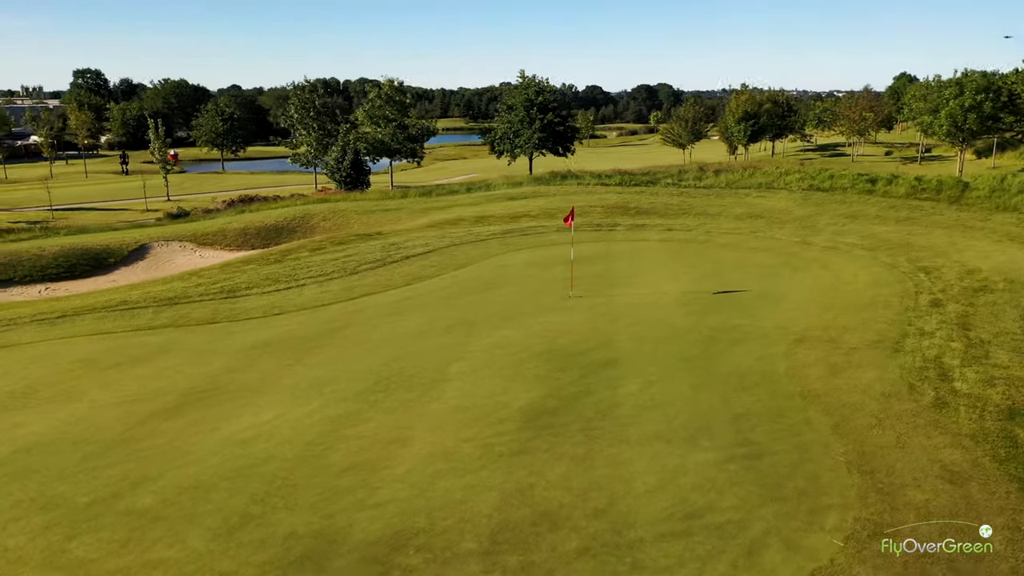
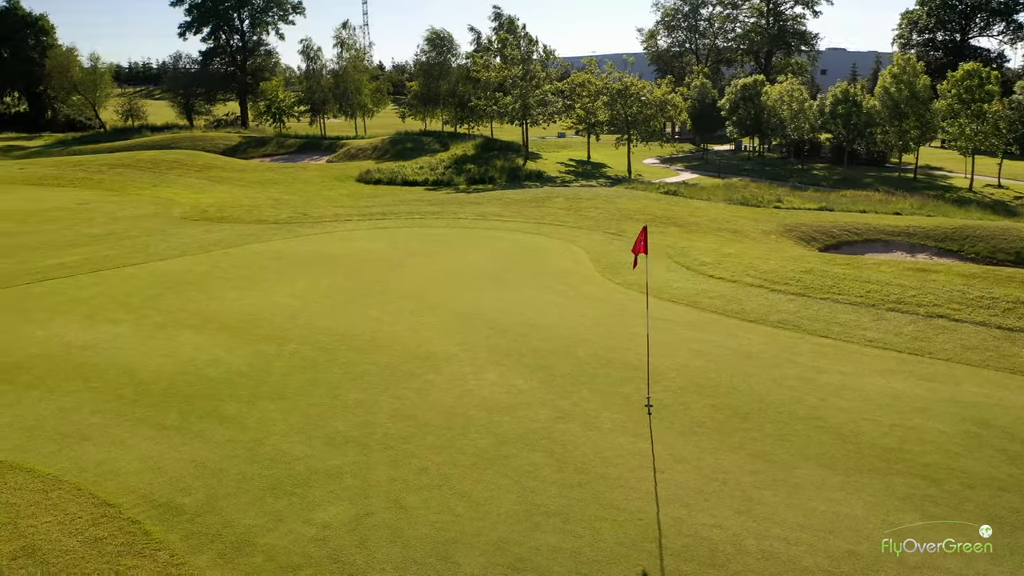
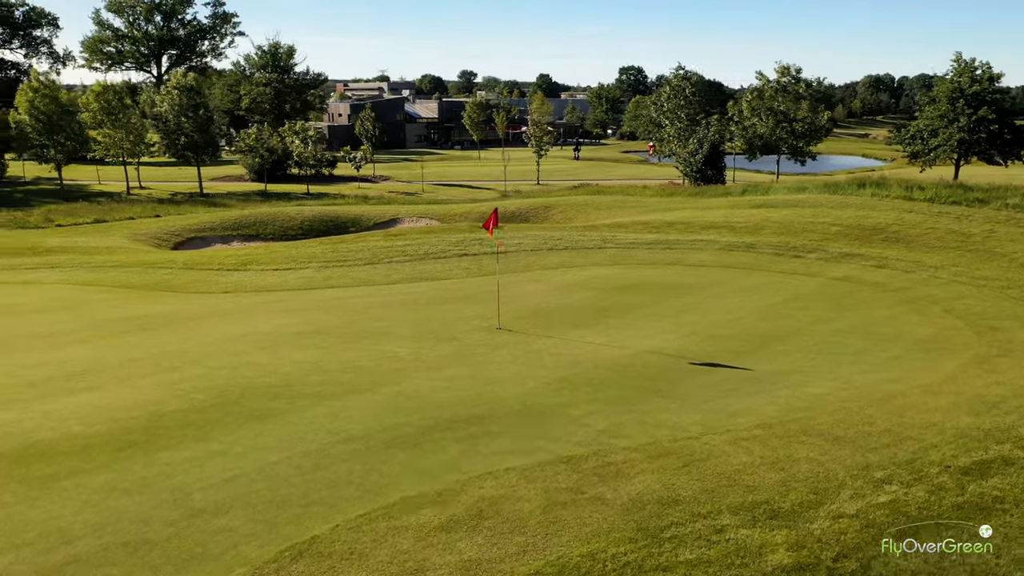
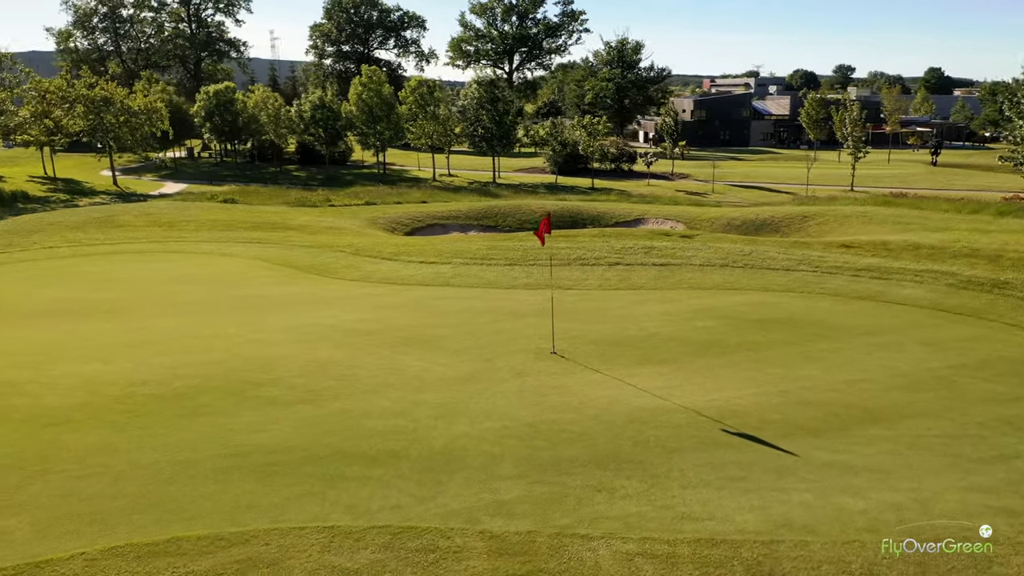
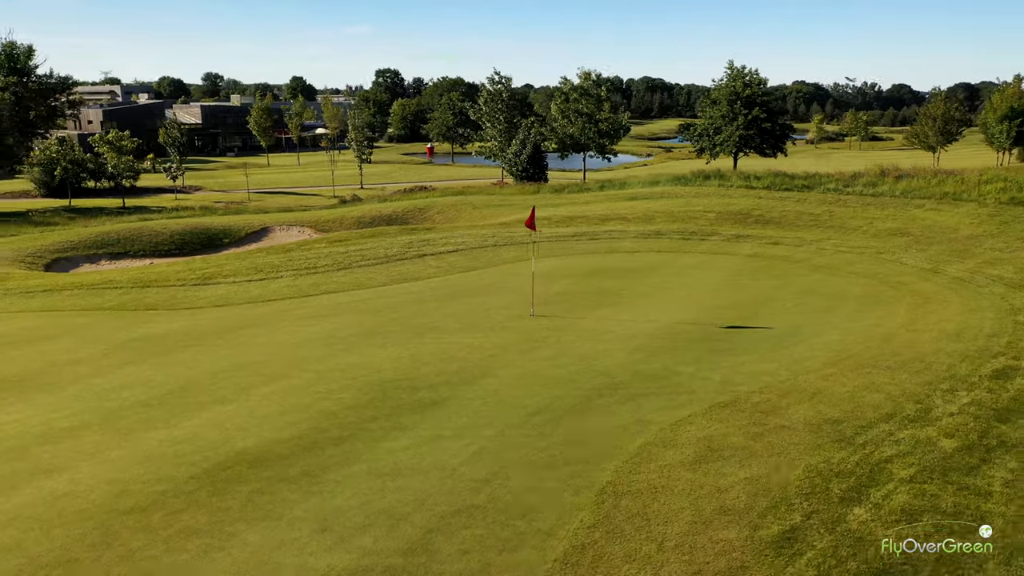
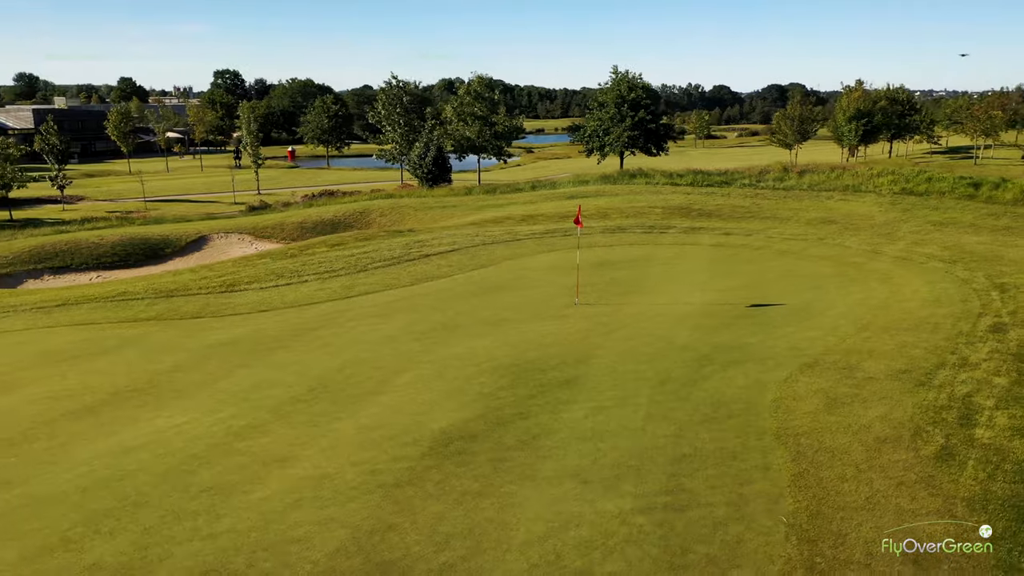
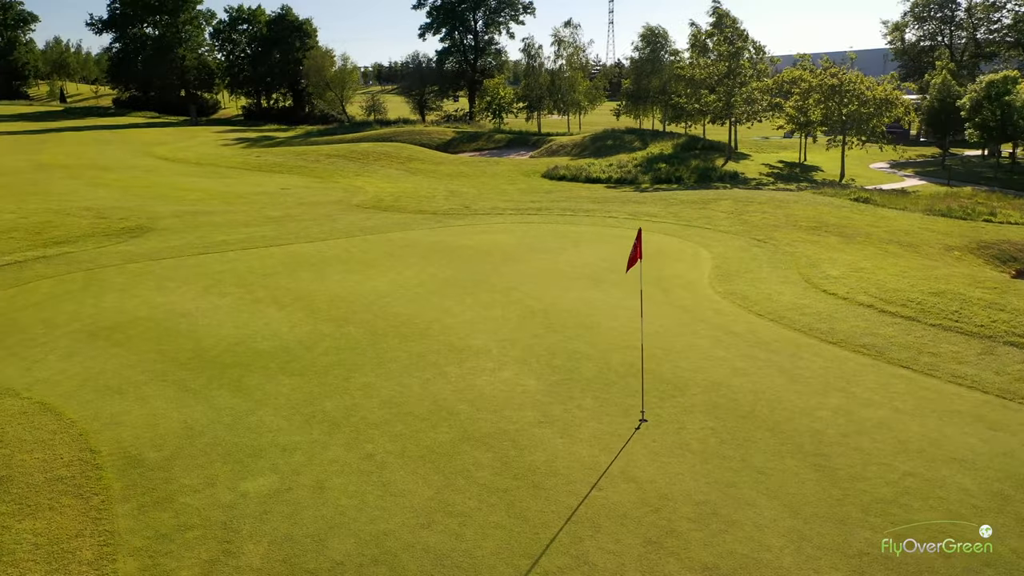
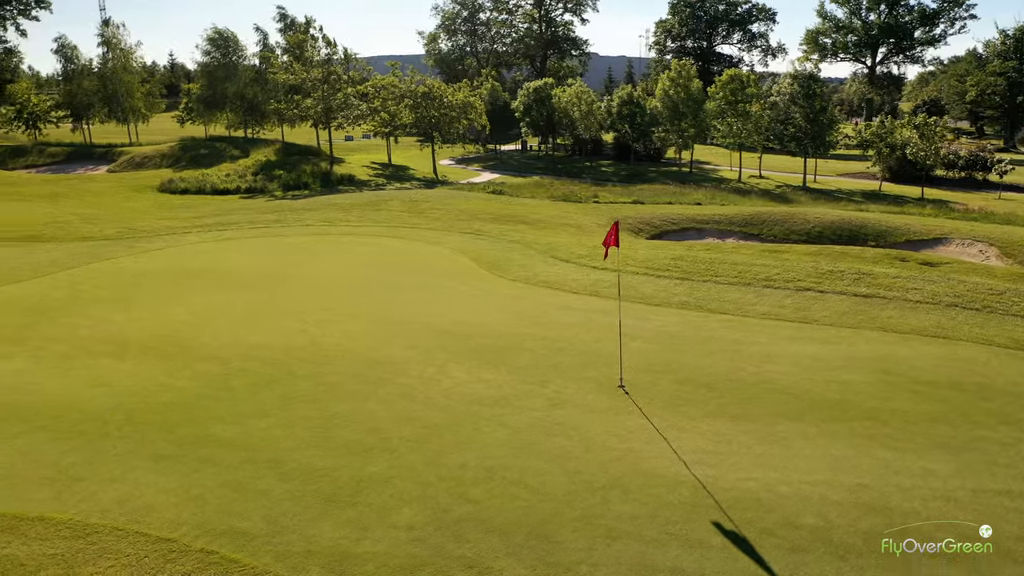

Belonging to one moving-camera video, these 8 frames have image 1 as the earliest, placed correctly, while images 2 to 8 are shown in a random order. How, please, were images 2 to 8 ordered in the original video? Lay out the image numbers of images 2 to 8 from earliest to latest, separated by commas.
6, 5, 3, 4, 8, 2, 7
